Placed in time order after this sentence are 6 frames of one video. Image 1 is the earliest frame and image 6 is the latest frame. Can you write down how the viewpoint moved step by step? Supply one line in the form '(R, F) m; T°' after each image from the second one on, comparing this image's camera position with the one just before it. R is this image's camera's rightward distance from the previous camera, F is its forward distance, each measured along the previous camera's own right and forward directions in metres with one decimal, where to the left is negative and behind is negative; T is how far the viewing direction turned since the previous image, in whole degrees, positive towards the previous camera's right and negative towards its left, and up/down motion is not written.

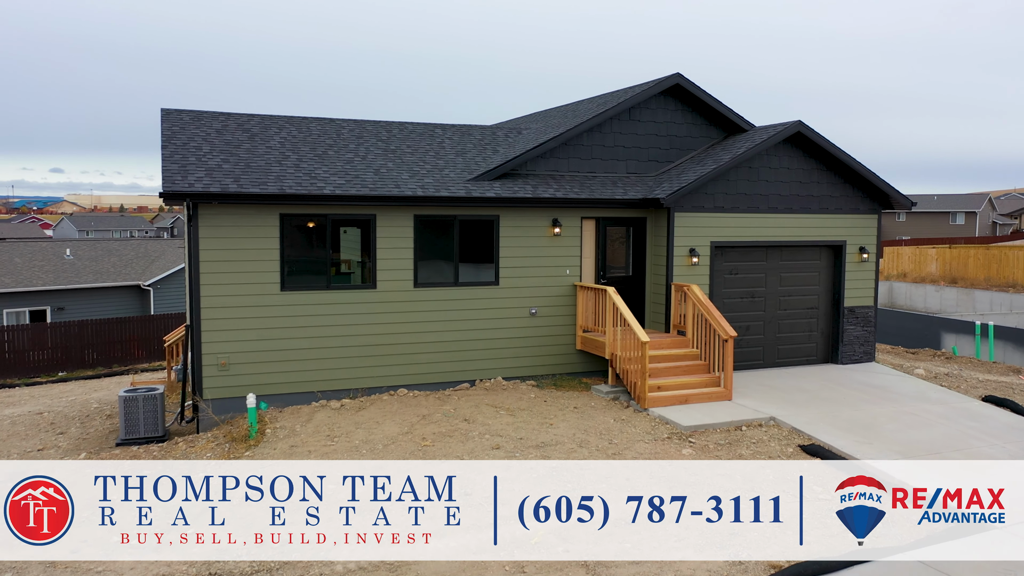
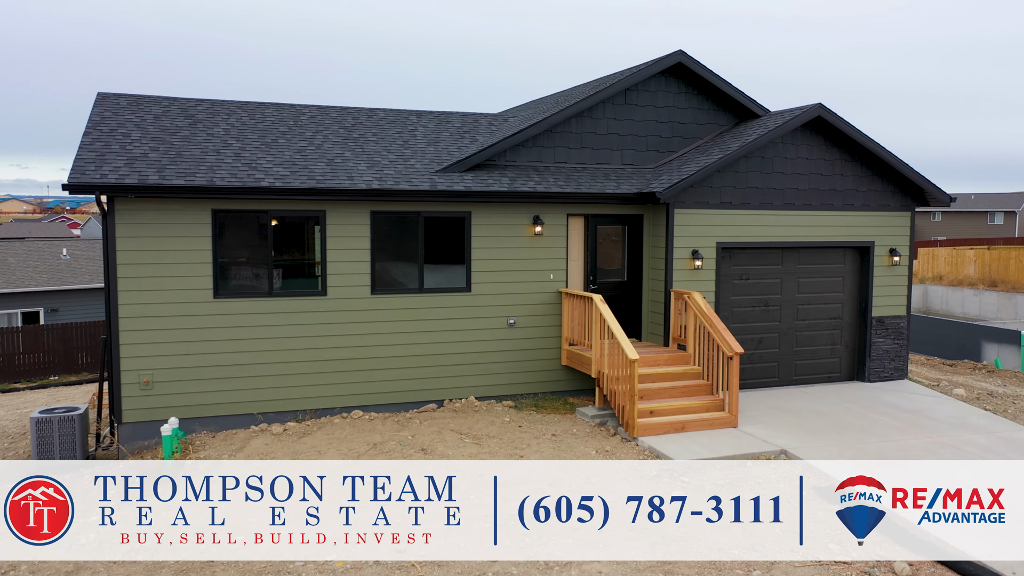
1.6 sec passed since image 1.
(+0.6, +1.4) m; -2°
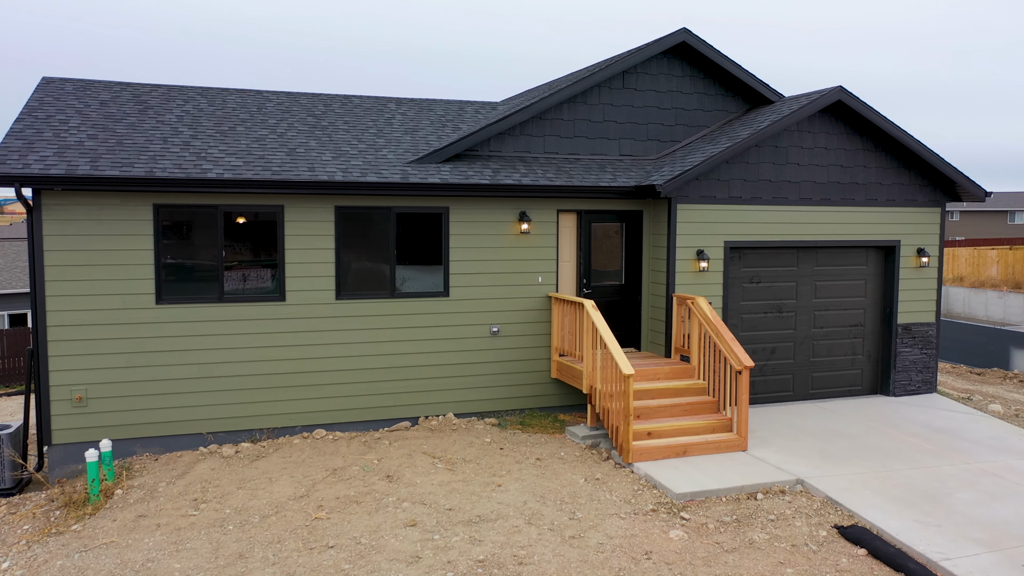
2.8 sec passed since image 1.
(+0.3, +1.0) m; -1°
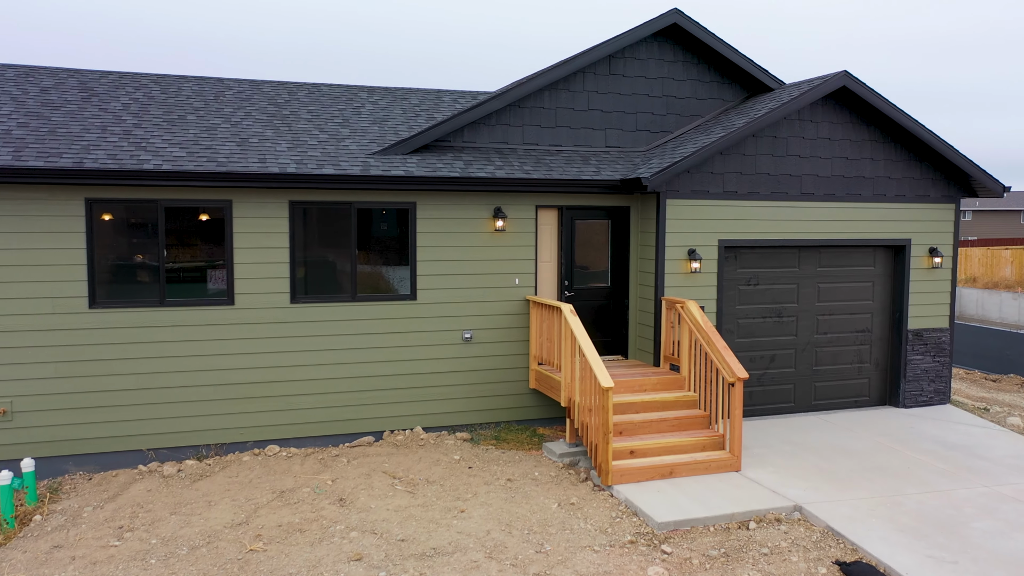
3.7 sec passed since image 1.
(+0.3, +0.7) m; -1°
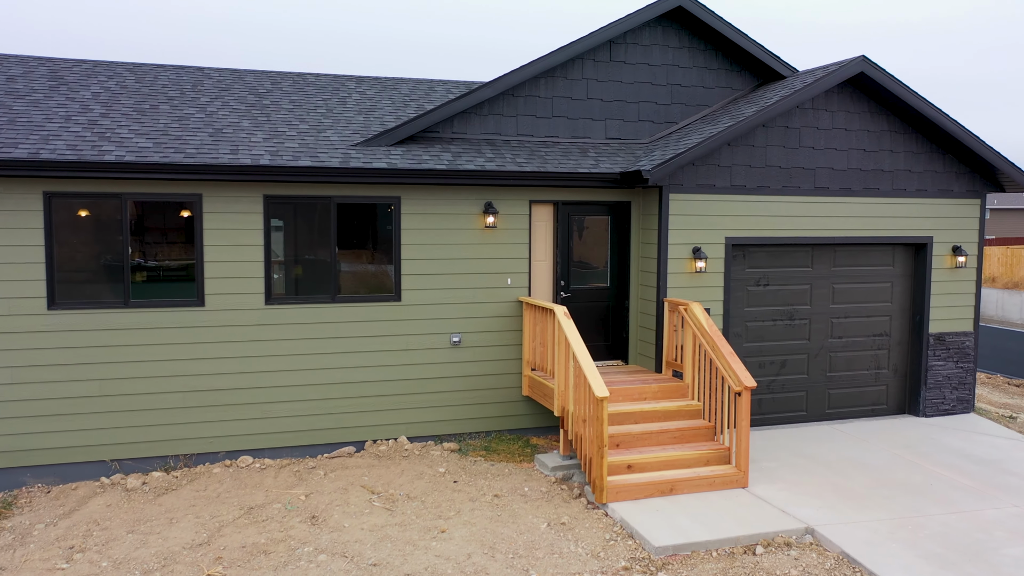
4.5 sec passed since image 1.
(+0.2, +0.5) m; -1°
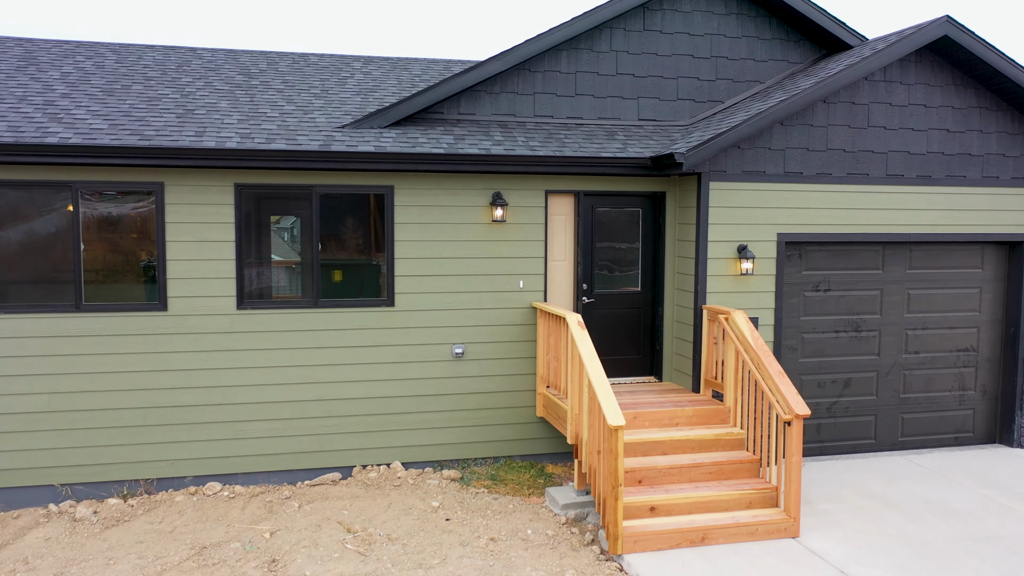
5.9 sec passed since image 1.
(+0.4, +1.1) m; -4°
